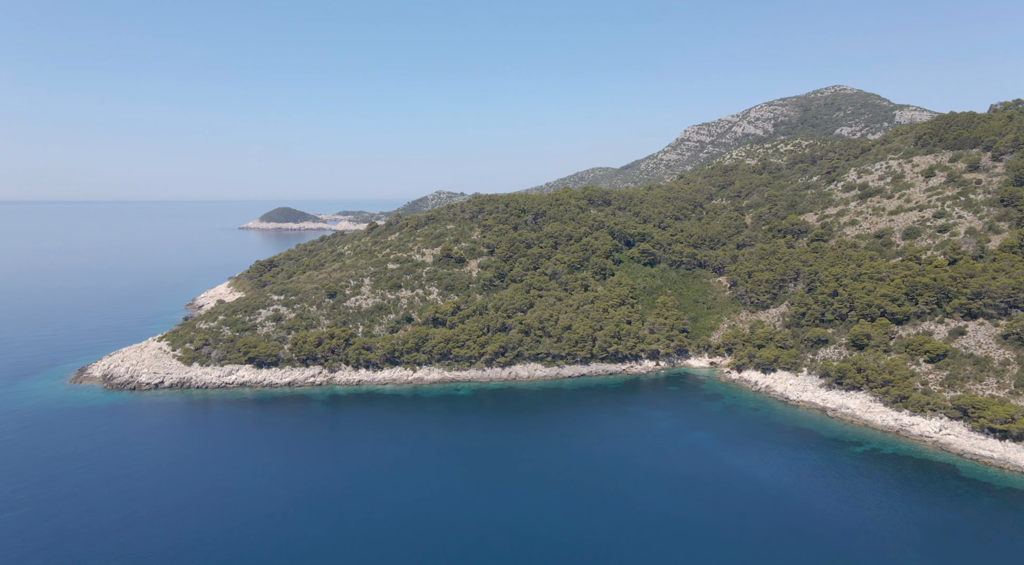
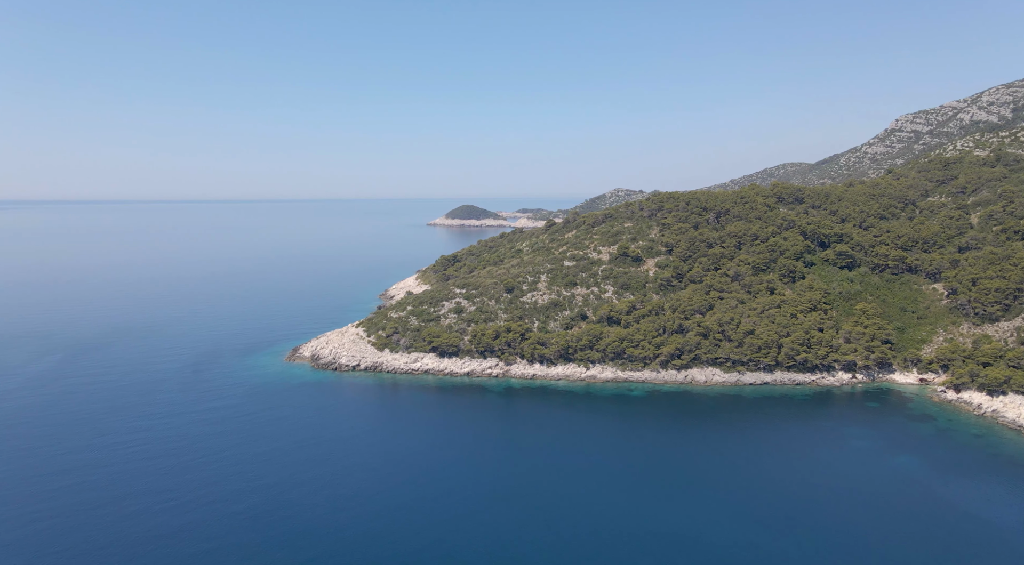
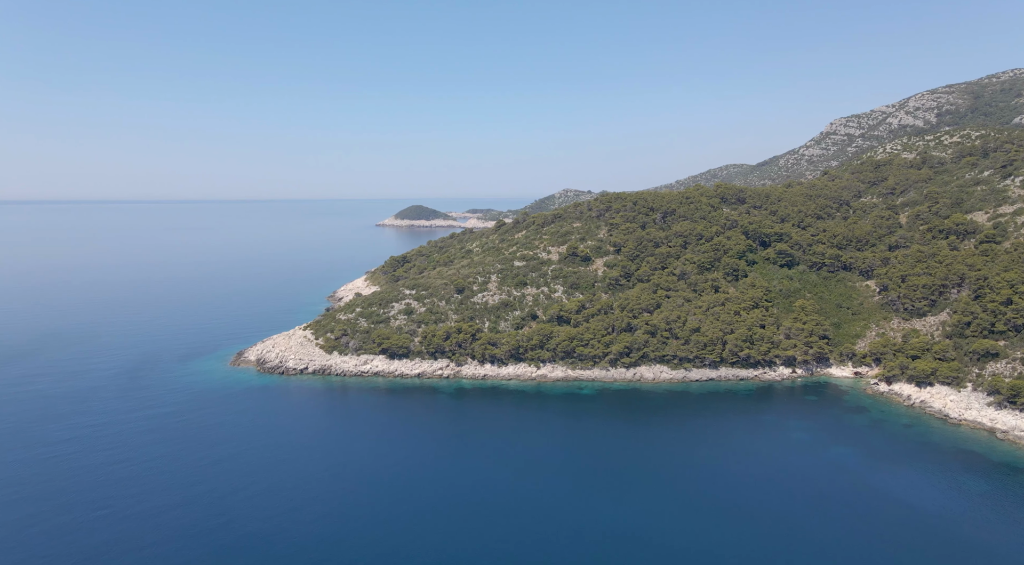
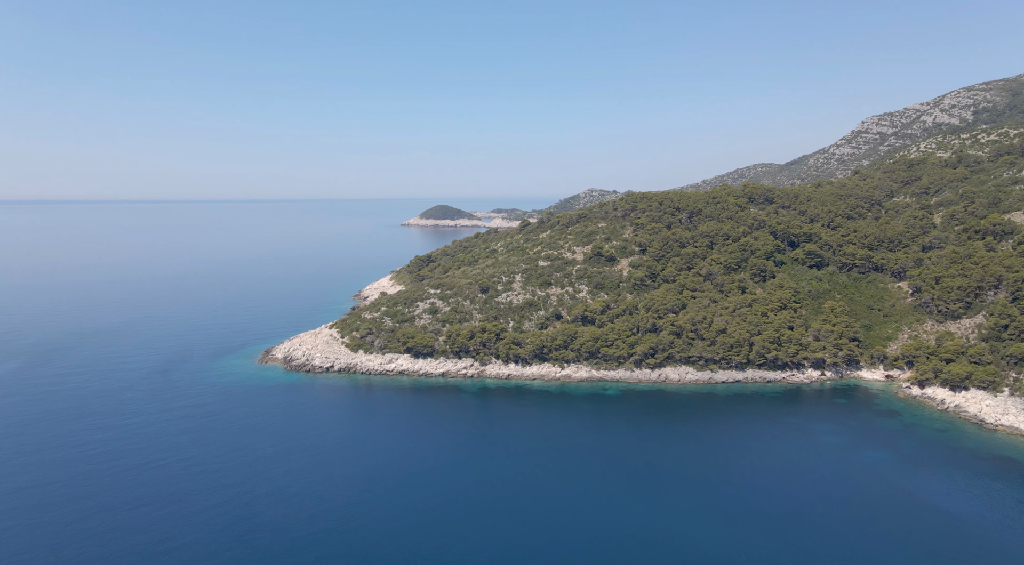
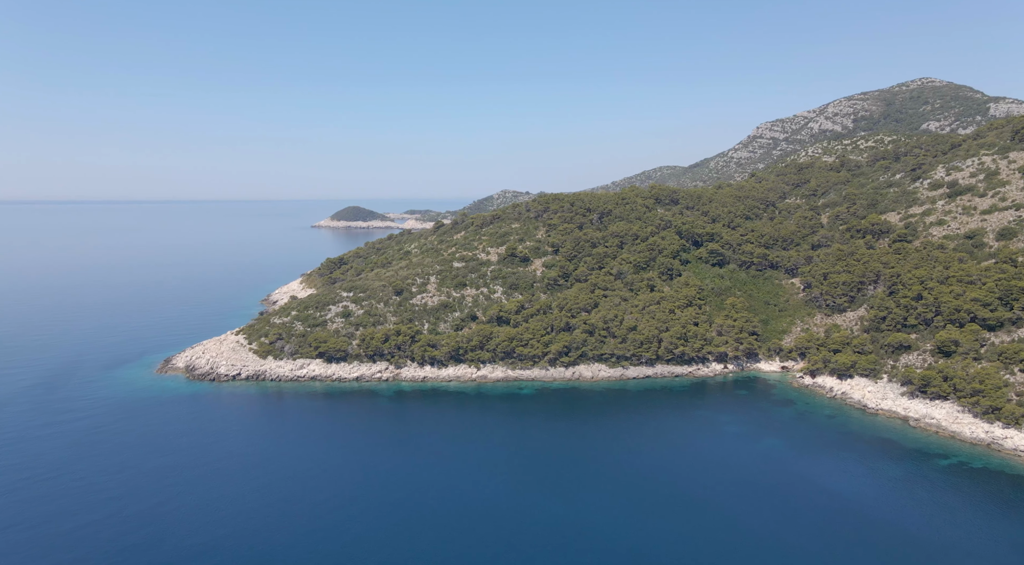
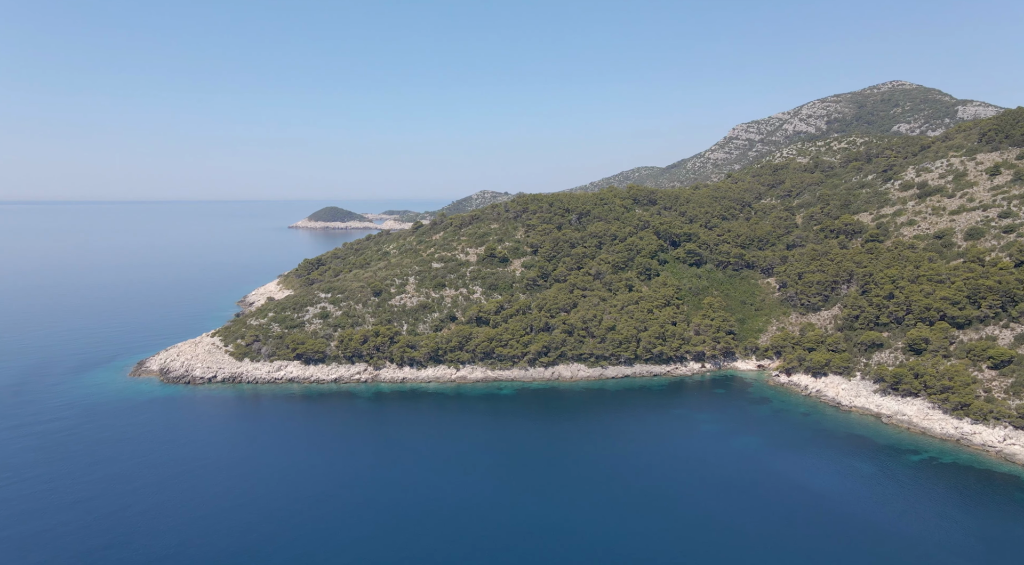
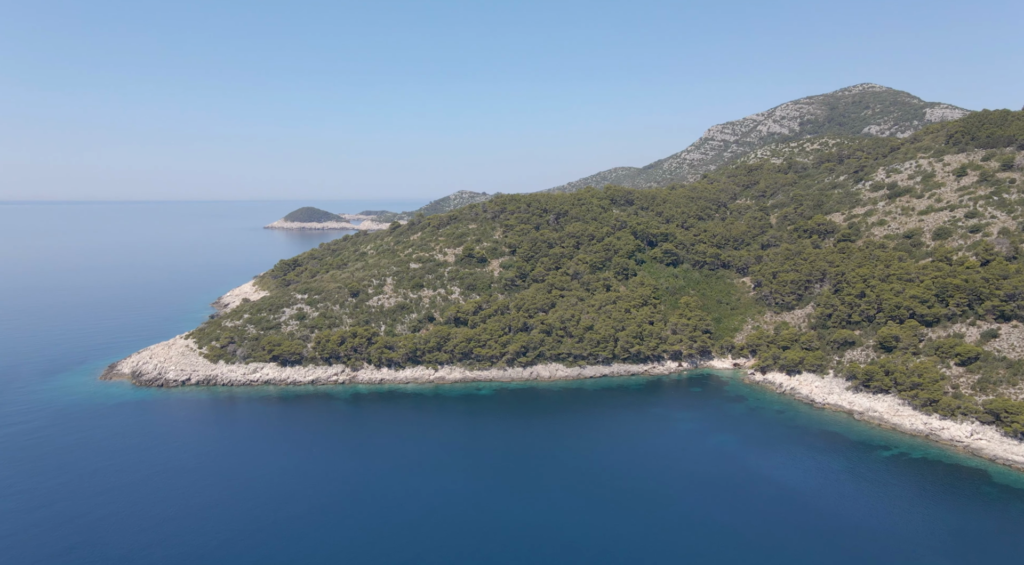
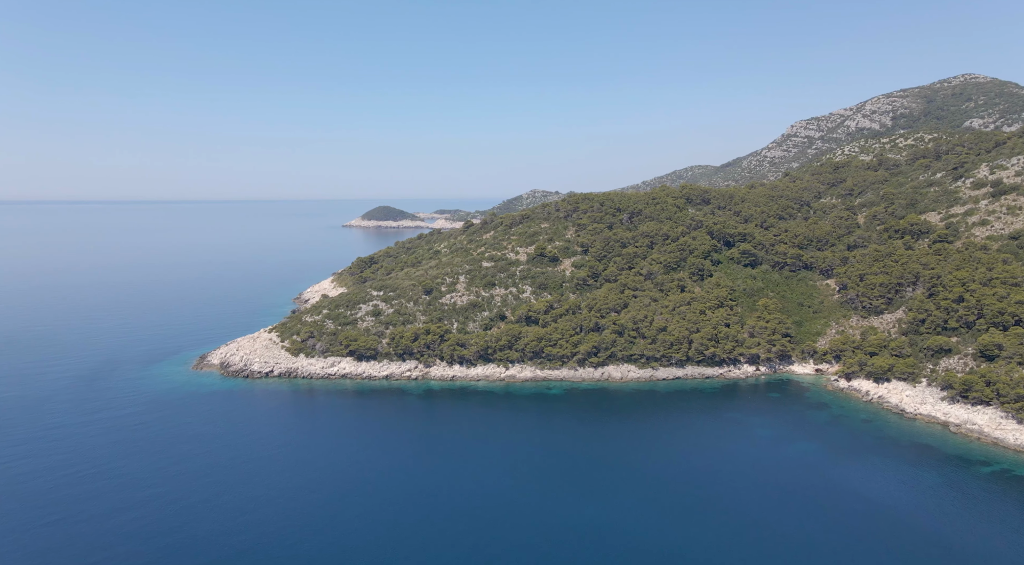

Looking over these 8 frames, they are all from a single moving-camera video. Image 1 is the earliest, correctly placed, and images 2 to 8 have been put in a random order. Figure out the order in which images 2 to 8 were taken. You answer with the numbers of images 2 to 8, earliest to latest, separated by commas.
7, 6, 5, 8, 3, 4, 2
